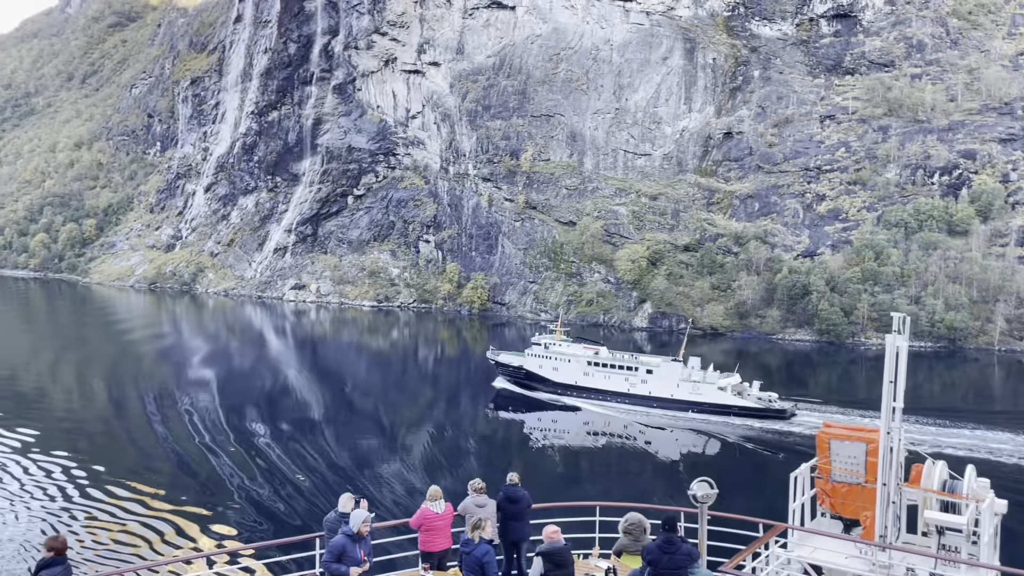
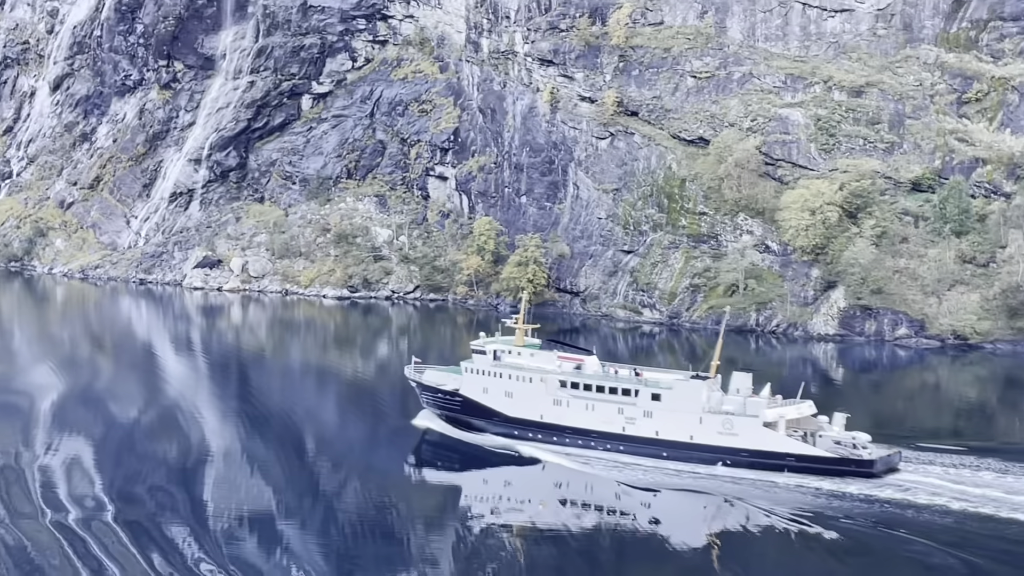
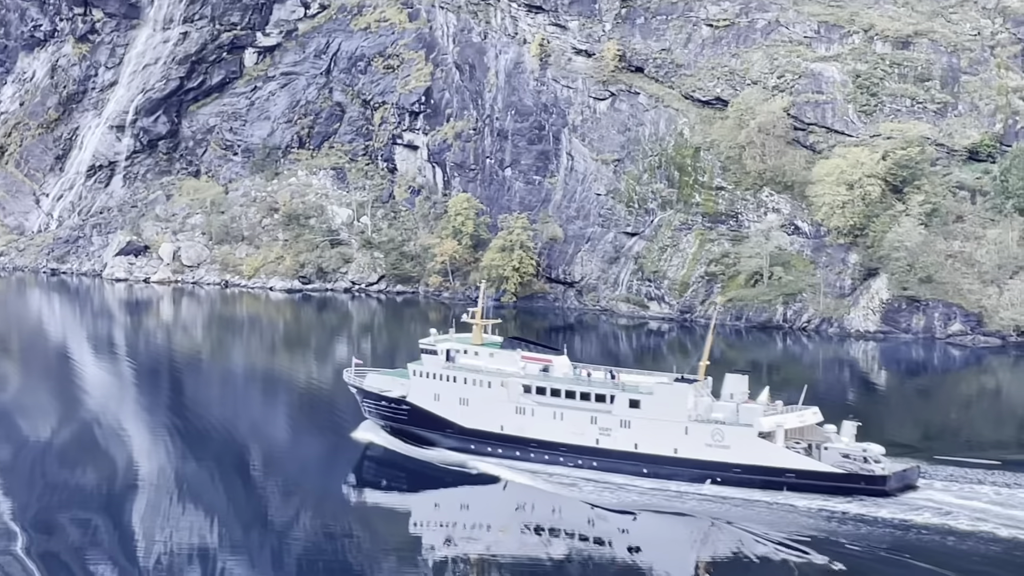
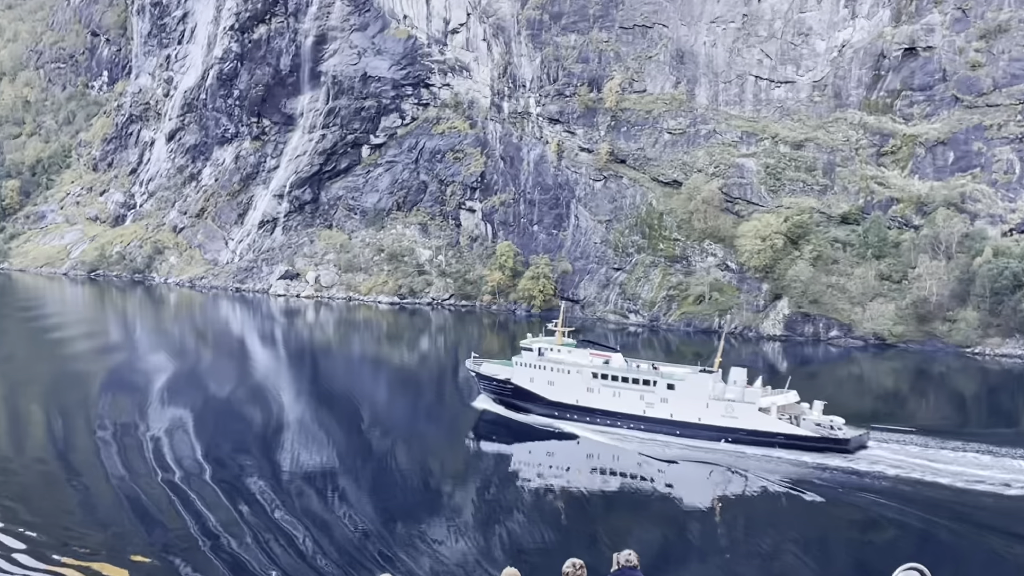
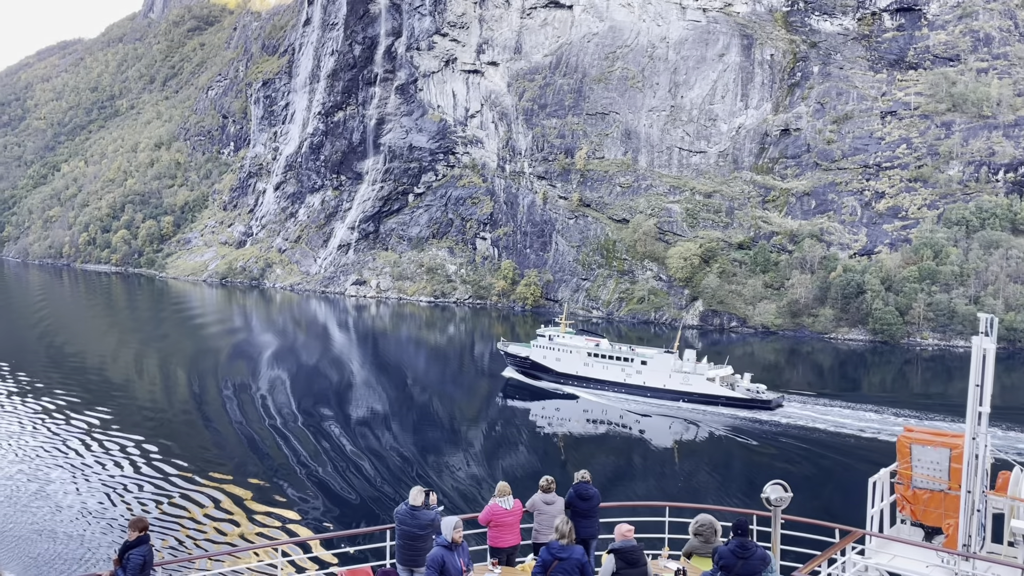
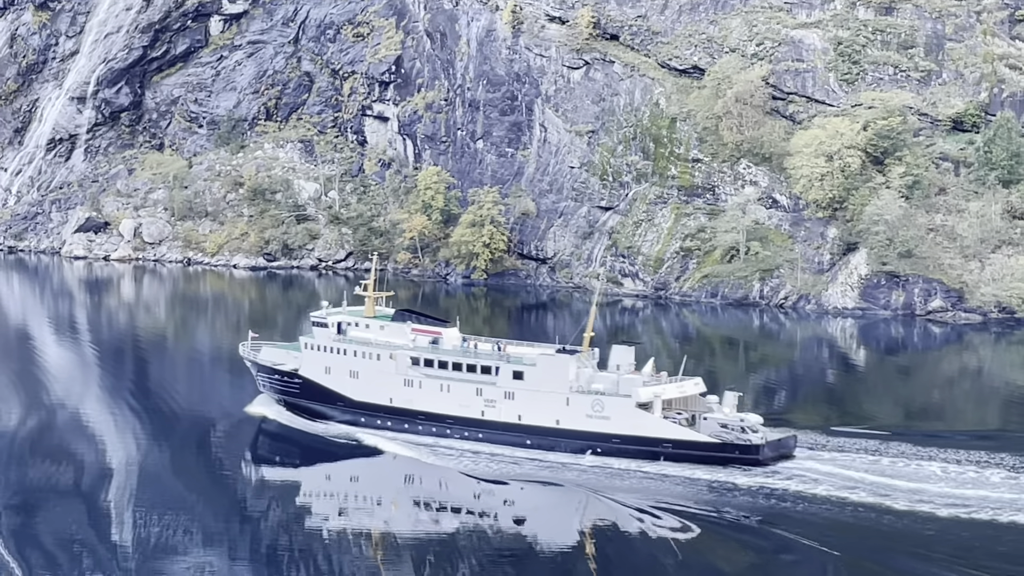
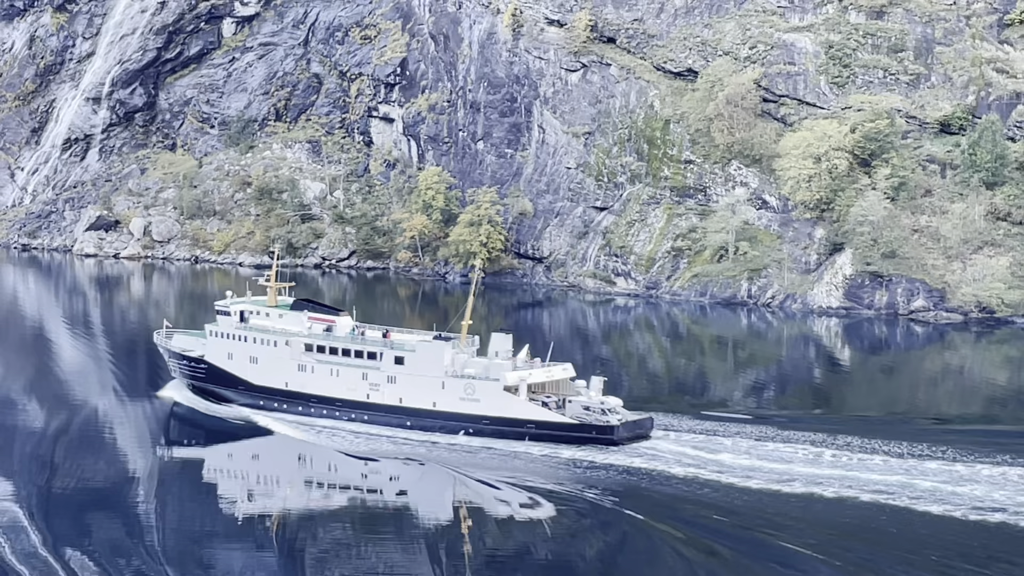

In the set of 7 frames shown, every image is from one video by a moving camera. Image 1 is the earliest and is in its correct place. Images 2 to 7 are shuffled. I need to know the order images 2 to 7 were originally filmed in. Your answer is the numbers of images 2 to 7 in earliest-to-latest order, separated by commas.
5, 4, 2, 3, 6, 7
